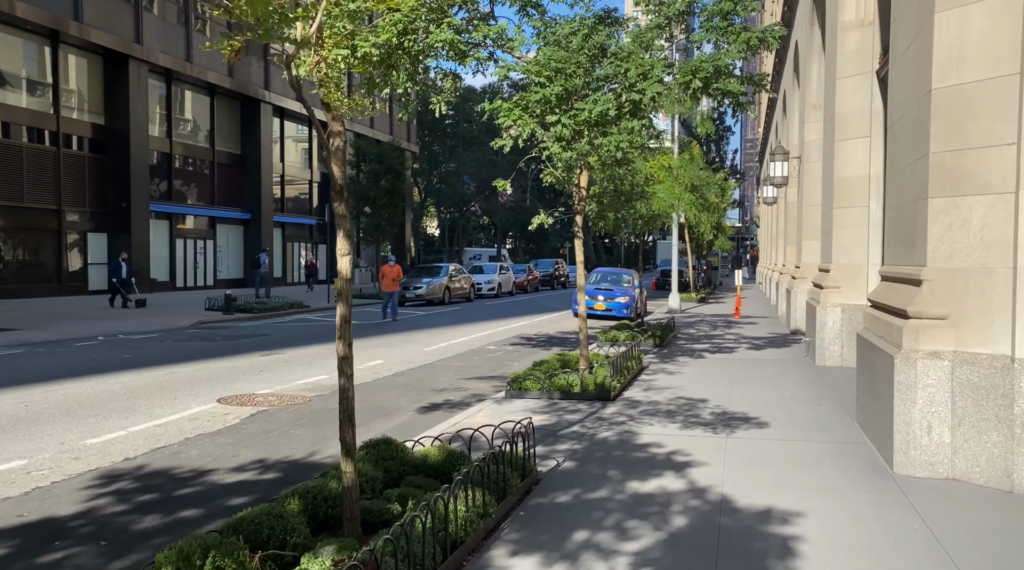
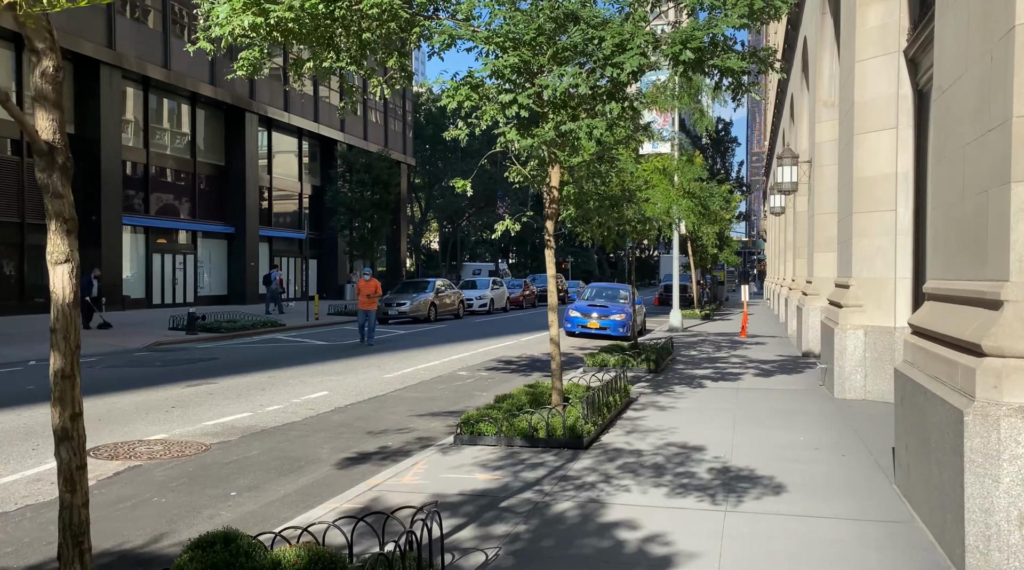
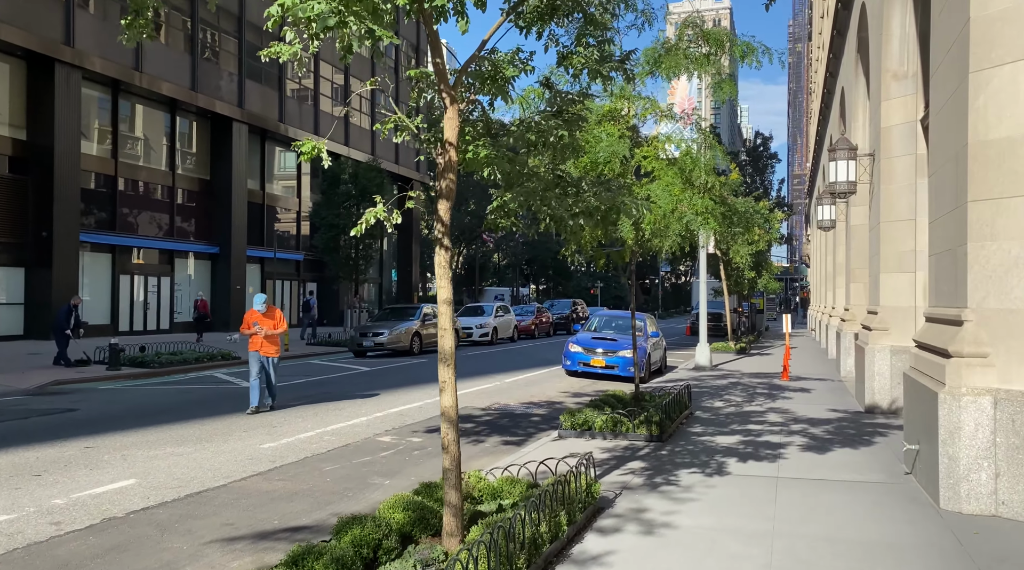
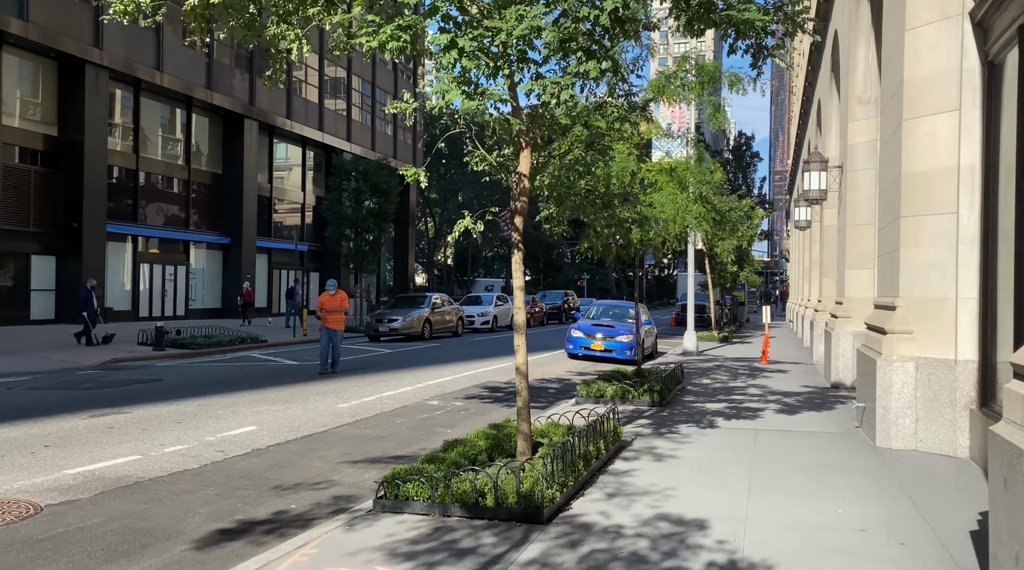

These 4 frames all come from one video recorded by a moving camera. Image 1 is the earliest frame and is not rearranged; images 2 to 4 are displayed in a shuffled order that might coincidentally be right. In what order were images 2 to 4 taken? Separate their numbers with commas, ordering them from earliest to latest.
2, 4, 3
